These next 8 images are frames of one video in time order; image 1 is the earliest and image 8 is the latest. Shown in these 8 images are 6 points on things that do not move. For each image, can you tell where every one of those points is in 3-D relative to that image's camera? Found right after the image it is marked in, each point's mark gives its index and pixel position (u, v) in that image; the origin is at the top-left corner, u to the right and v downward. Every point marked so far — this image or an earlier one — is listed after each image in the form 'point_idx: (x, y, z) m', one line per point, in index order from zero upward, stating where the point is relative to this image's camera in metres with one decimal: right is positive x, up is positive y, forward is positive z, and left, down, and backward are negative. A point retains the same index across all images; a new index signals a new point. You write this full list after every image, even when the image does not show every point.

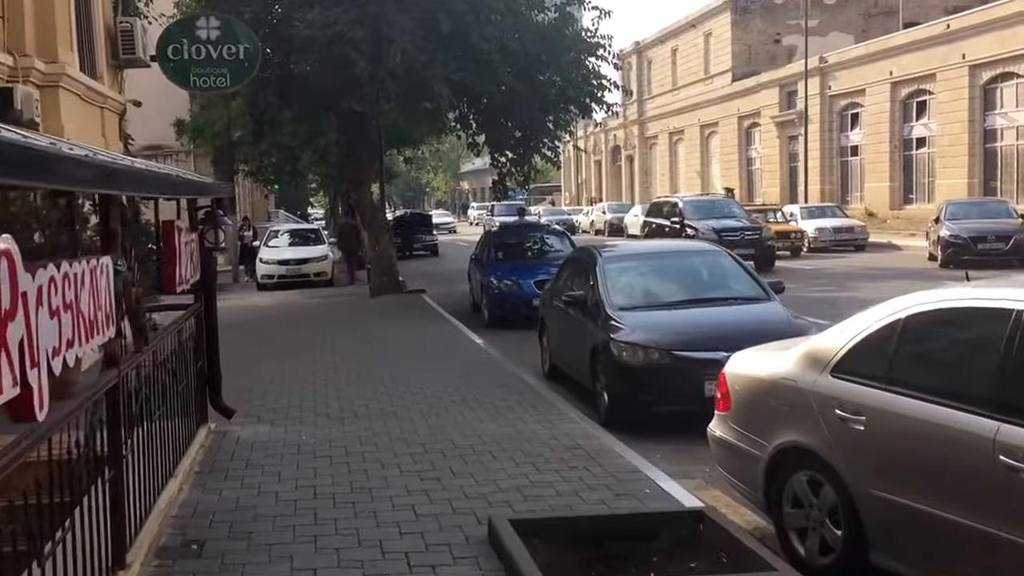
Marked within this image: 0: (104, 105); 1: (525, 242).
0: (-4.5, +2.0, +13.6) m
1: (+0.2, +0.7, +19.4) m
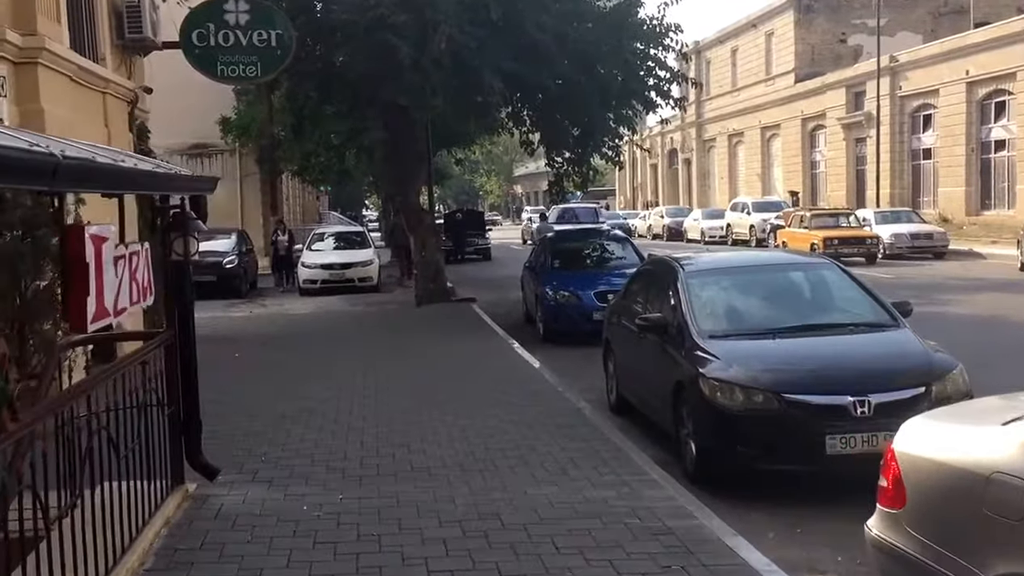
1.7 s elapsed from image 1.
0: (-3.9, +1.9, +11.9) m
1: (+1.0, +0.5, +17.5) m
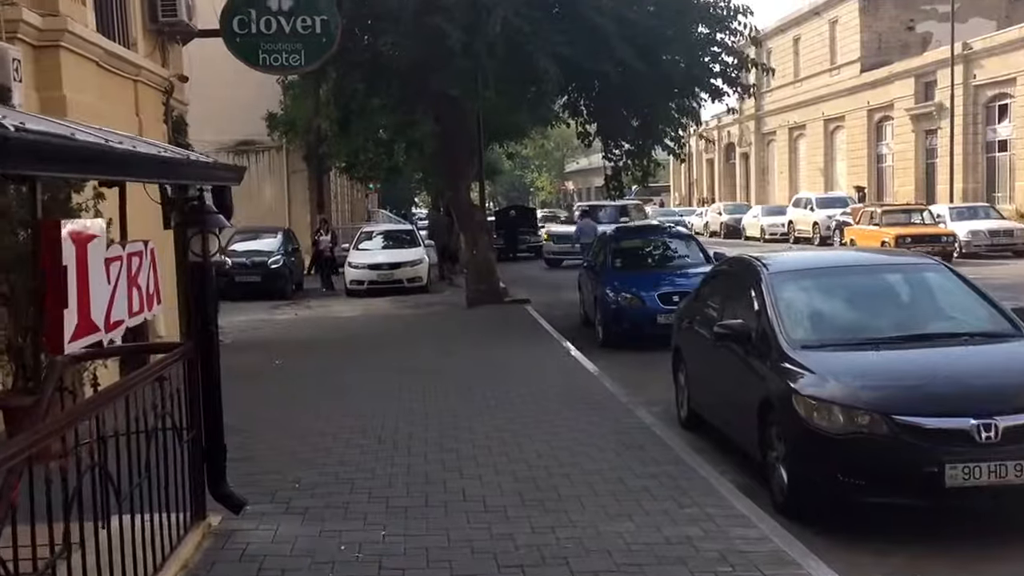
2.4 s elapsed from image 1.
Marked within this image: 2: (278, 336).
0: (-3.3, +1.9, +11.1) m
1: (+1.7, +0.5, +16.5) m
2: (-3.0, -0.6, +16.0) m
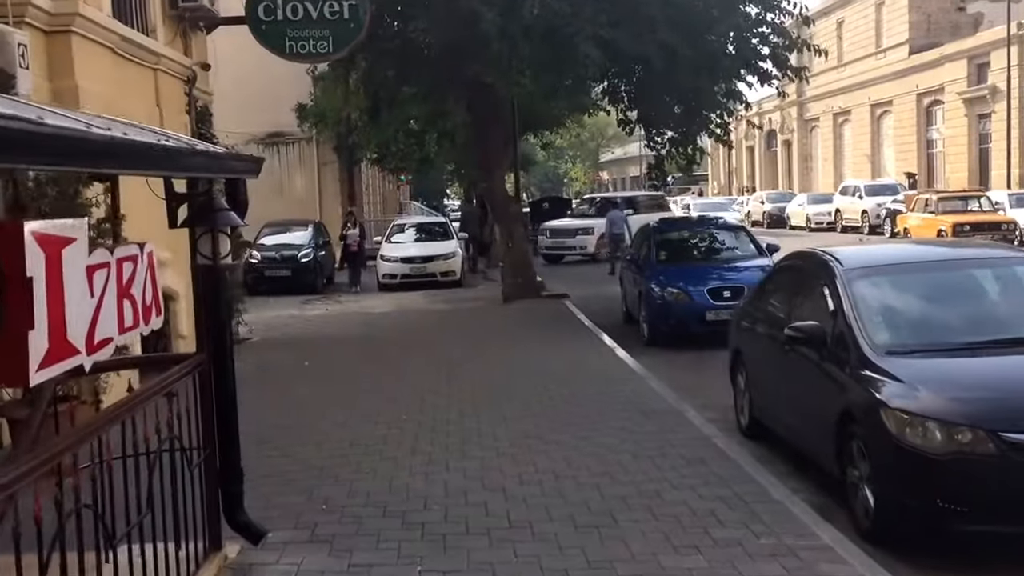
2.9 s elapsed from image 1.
0: (-3.0, +1.9, +10.5) m
1: (+2.2, +0.6, +15.8) m
2: (-2.5, -0.6, +15.4) m
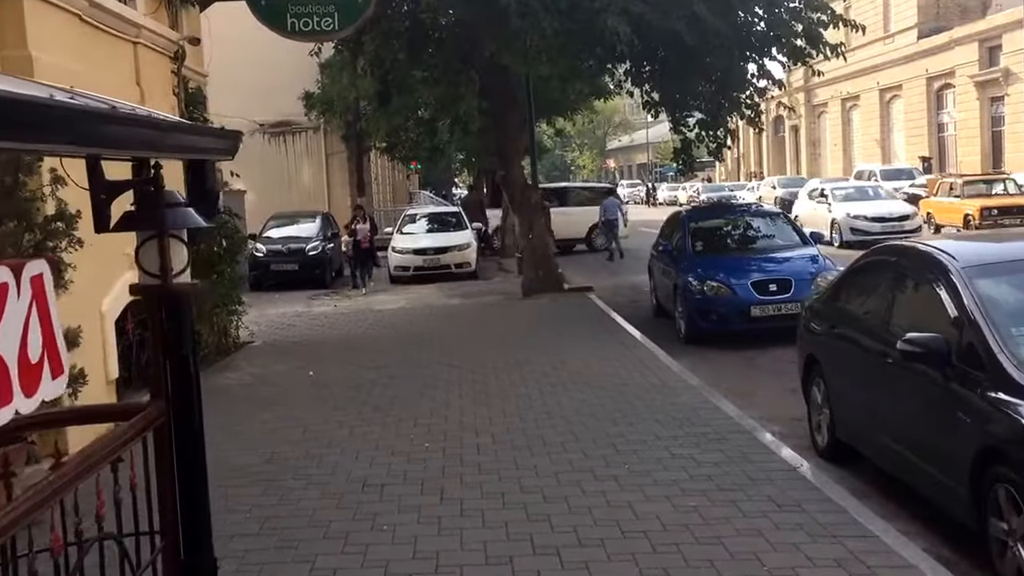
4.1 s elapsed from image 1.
0: (-2.8, +1.9, +9.2) m
1: (+2.5, +0.7, +14.5) m
2: (-2.2, -0.5, +14.1) m
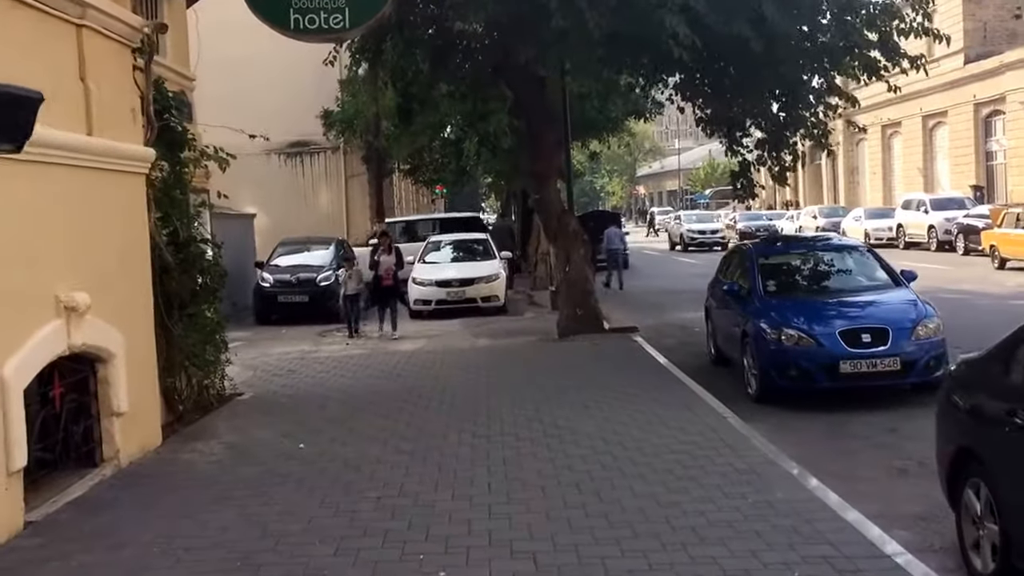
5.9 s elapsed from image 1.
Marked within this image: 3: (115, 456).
0: (-2.5, +1.6, +7.2) m
1: (+2.8, +0.2, +12.4) m
2: (-1.9, -0.9, +12.0) m
3: (-2.5, -1.0, +7.7) m
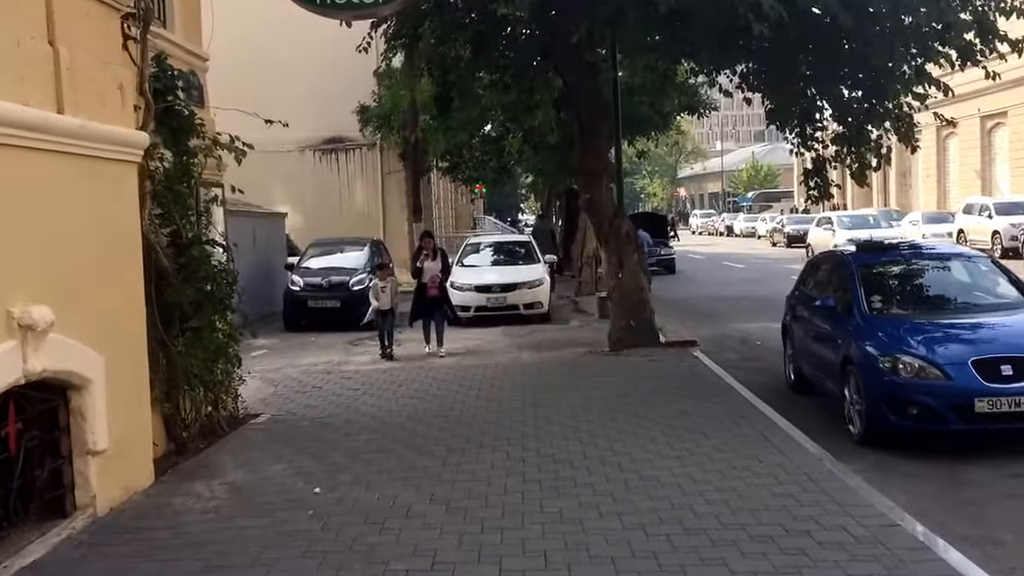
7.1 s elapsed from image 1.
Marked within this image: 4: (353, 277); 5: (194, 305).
0: (-2.2, +1.5, +5.9) m
1: (+3.3, +0.1, +10.8) m
2: (-1.4, -1.0, +10.7) m
3: (-2.2, -1.1, +6.3) m
4: (-2.4, +0.2, +19.2) m
5: (-2.1, -0.1, +8.4) m
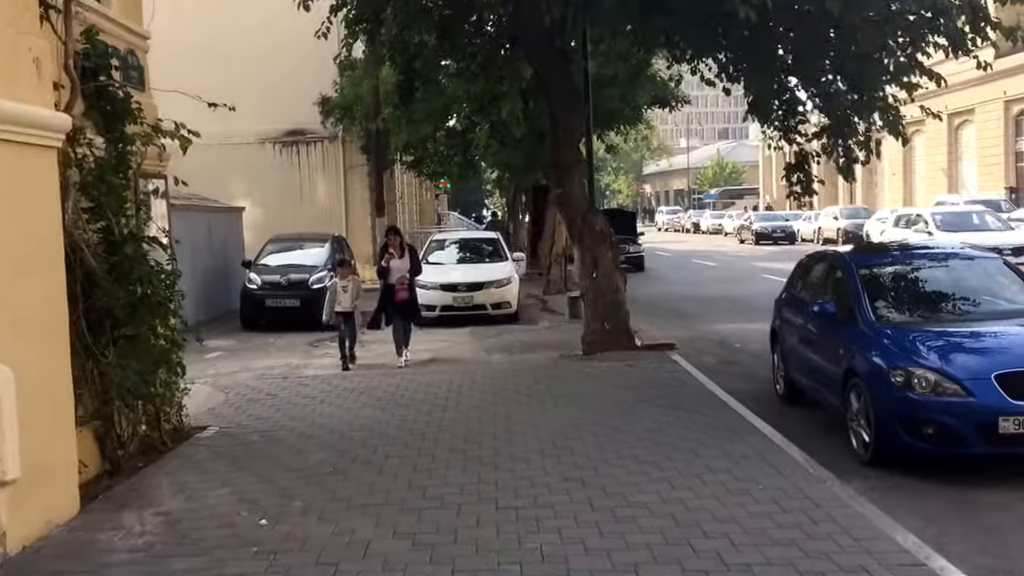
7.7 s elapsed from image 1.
0: (-2.3, +1.5, +5.0) m
1: (+3.1, +0.1, +10.1) m
2: (-1.7, -1.0, +9.8) m
3: (-2.3, -1.1, +5.5) m
4: (-2.9, +0.2, +18.3) m
5: (-2.3, -0.1, +7.5) m
